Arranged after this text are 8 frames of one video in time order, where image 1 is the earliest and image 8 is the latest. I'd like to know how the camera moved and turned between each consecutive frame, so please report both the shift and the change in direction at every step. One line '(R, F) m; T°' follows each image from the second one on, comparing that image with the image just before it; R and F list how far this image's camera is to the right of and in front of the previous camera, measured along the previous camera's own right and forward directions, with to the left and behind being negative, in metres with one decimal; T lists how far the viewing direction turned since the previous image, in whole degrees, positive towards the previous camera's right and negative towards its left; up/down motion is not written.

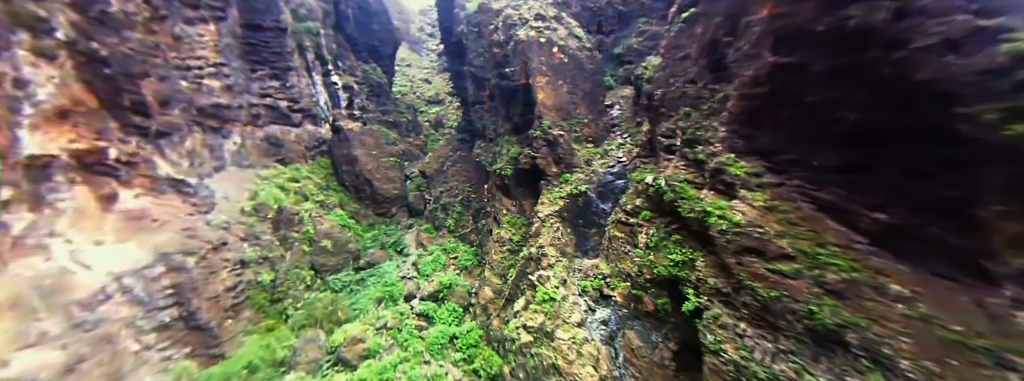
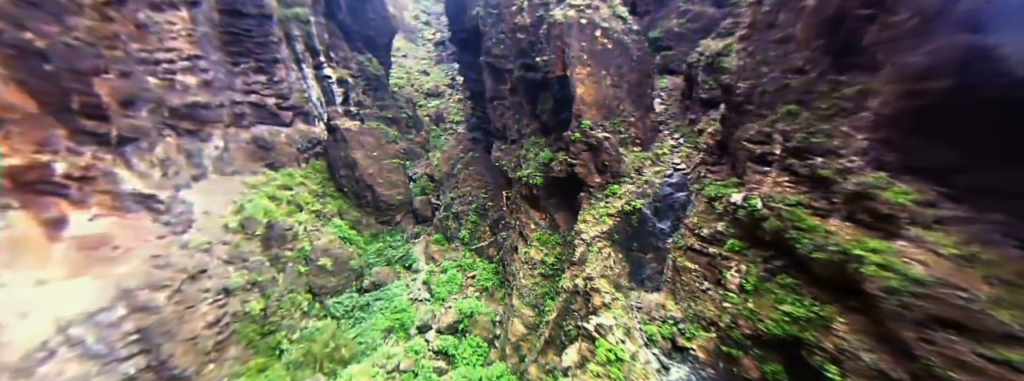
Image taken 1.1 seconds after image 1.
(-0.7, +1.0) m; 0°
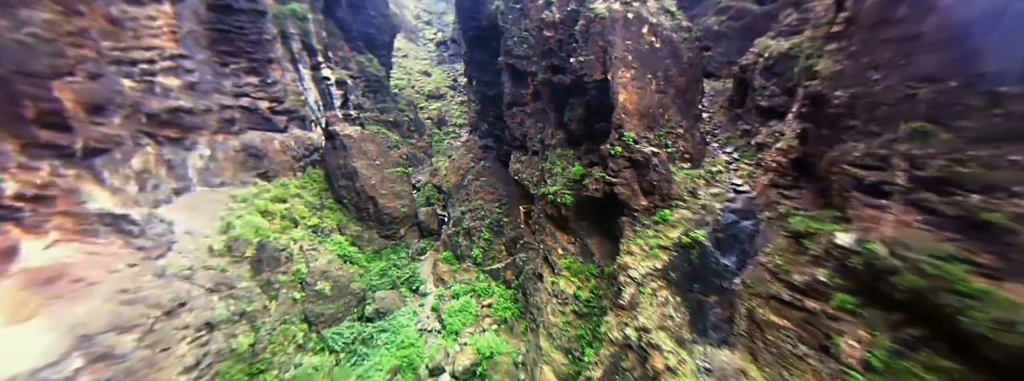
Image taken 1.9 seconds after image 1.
(-0.6, +0.8) m; 0°
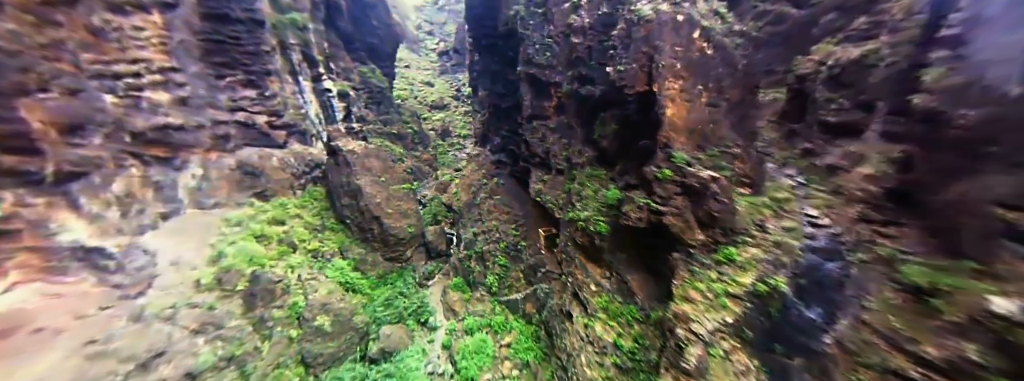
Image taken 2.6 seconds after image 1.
(-0.5, +0.6) m; 0°
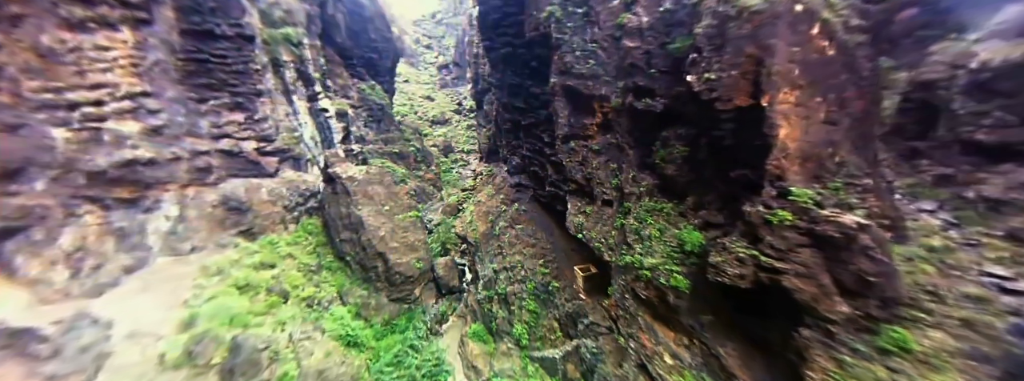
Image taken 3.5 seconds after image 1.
(-0.7, +1.0) m; 0°
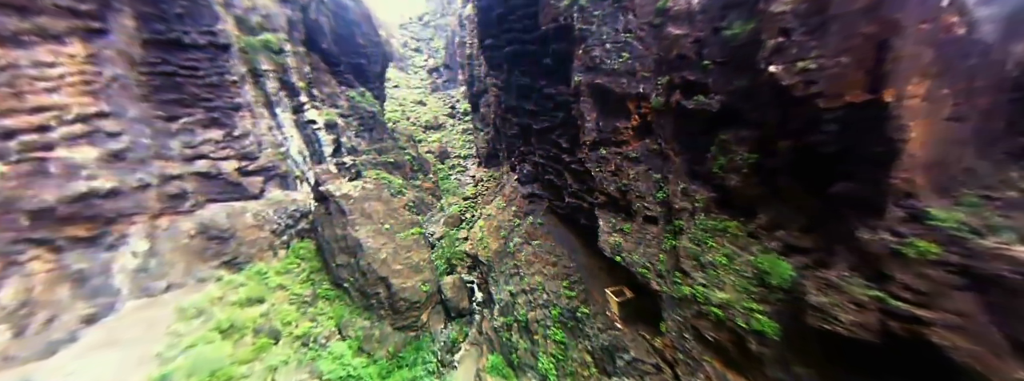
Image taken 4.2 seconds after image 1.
(-0.4, +0.7) m; +1°
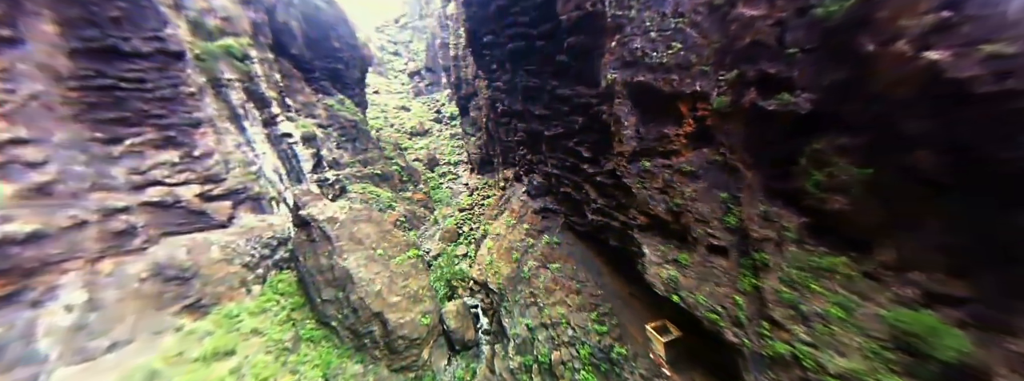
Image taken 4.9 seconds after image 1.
(-0.4, +0.9) m; +2°
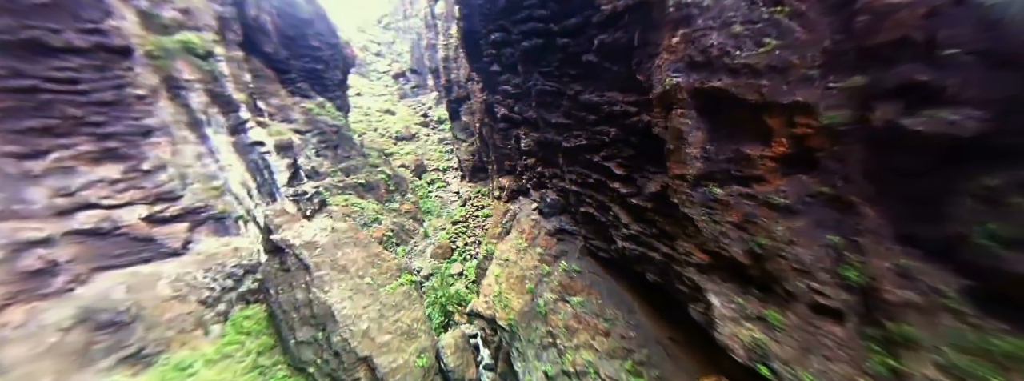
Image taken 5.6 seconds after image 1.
(-0.5, +0.9) m; +2°
